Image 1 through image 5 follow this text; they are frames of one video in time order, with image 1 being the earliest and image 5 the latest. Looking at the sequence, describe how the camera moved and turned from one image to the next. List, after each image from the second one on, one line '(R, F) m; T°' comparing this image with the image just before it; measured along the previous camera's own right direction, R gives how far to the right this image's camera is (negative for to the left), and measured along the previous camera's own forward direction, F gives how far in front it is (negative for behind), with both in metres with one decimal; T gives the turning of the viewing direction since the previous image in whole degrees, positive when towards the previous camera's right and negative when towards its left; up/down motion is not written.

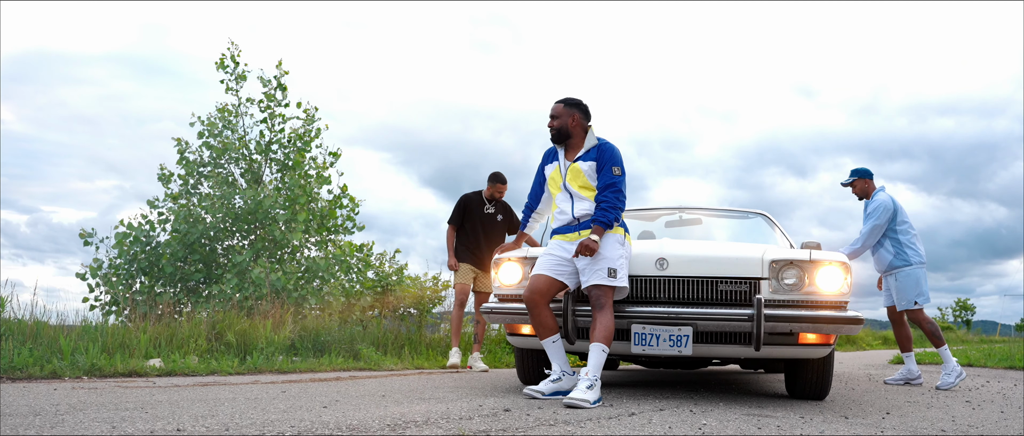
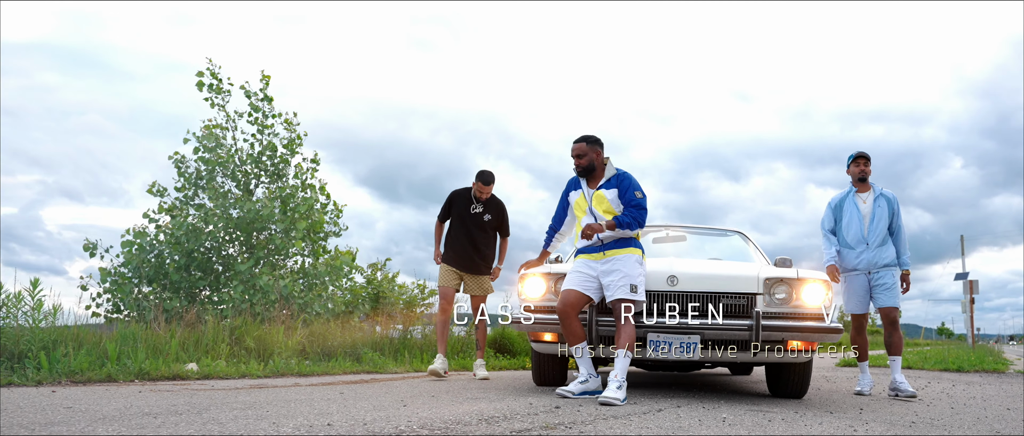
(-0.6, -0.6) m; +4°
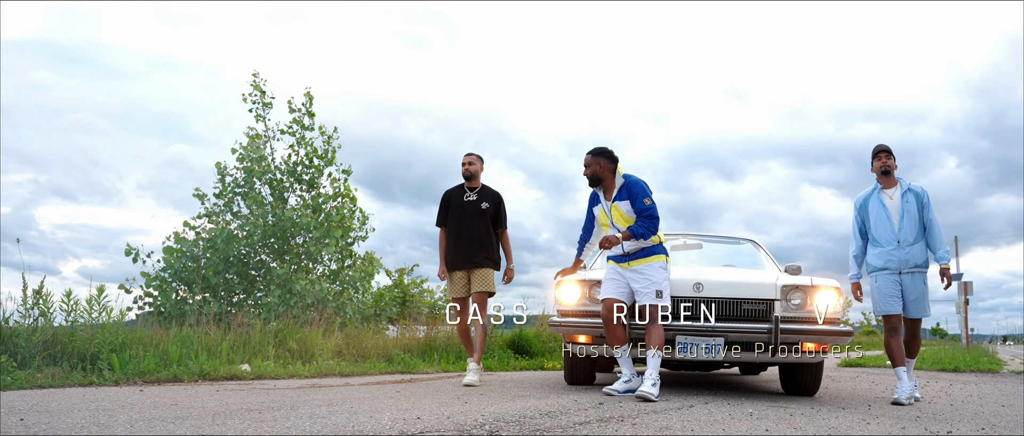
(-0.3, -0.5) m; 0°
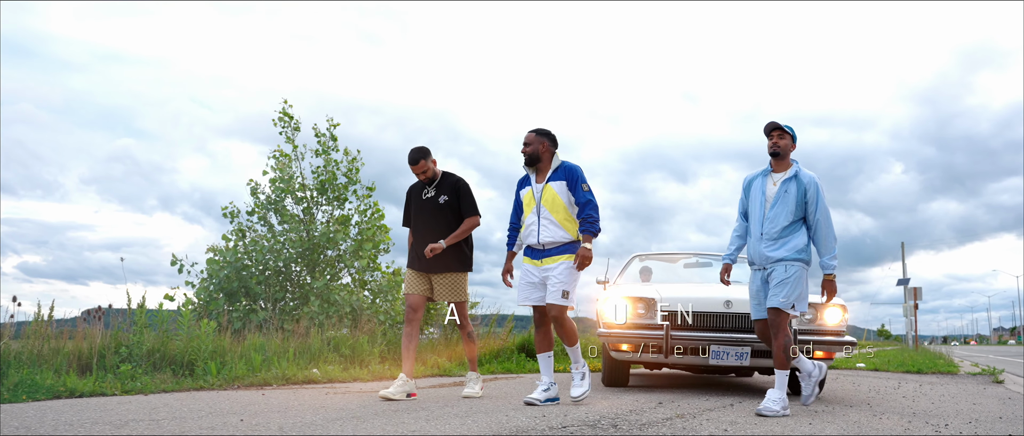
(-0.9, -0.9) m; +3°
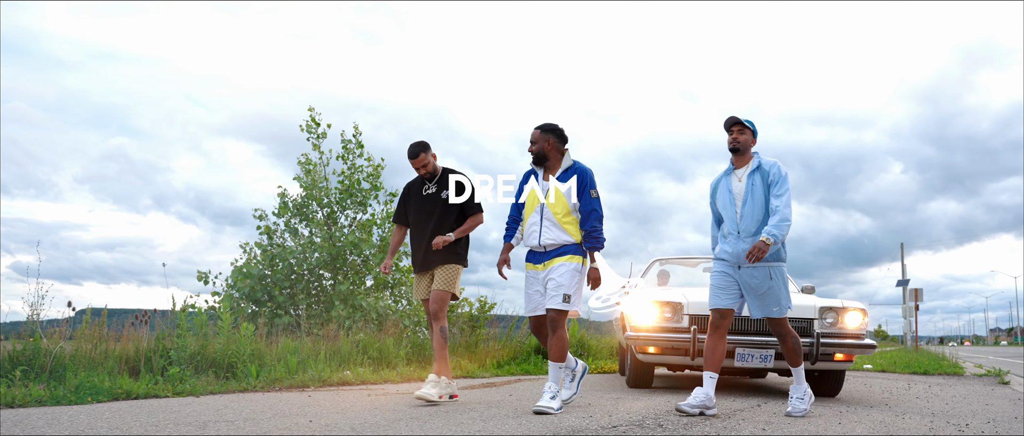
(-0.3, -0.2) m; 0°
